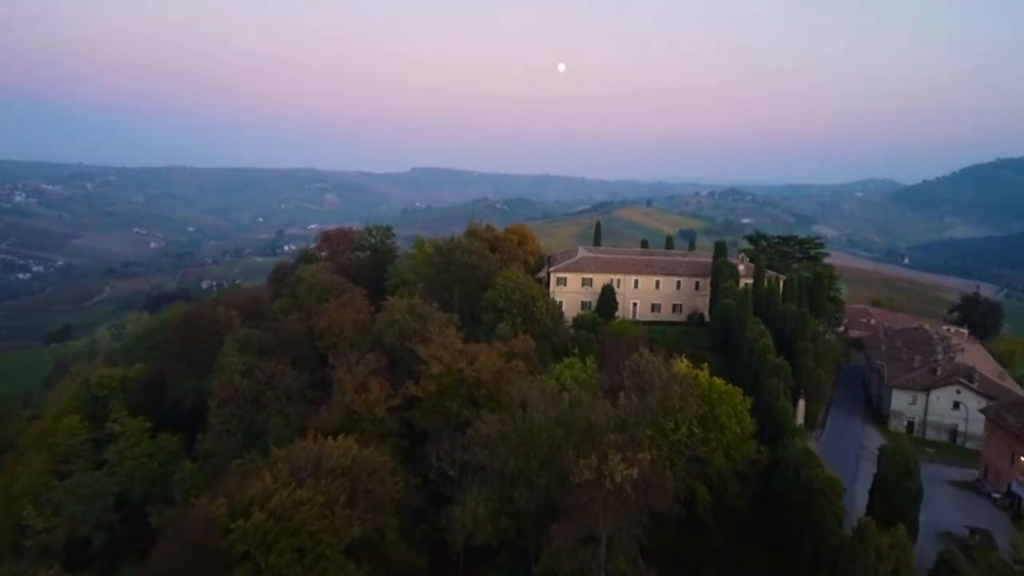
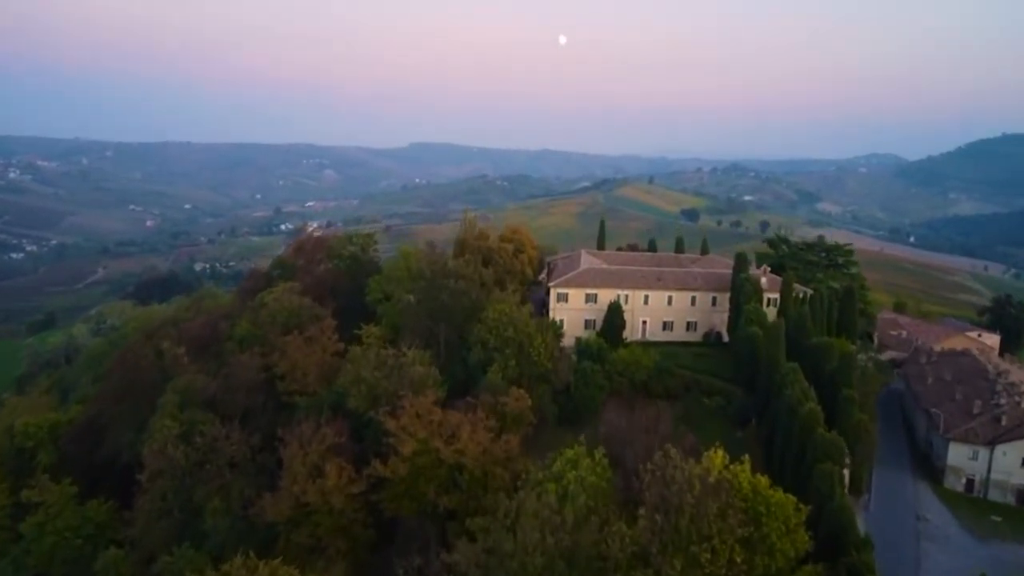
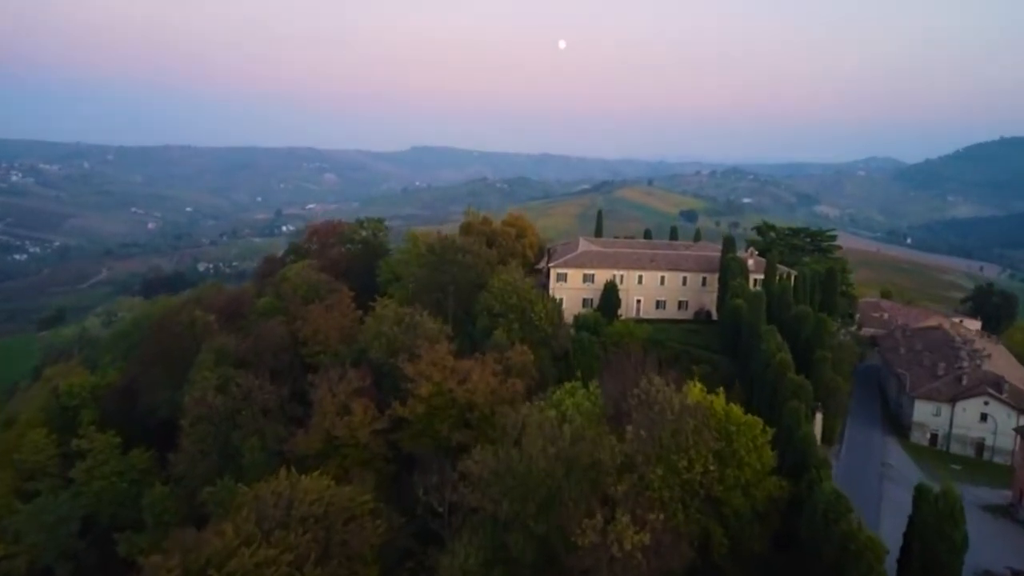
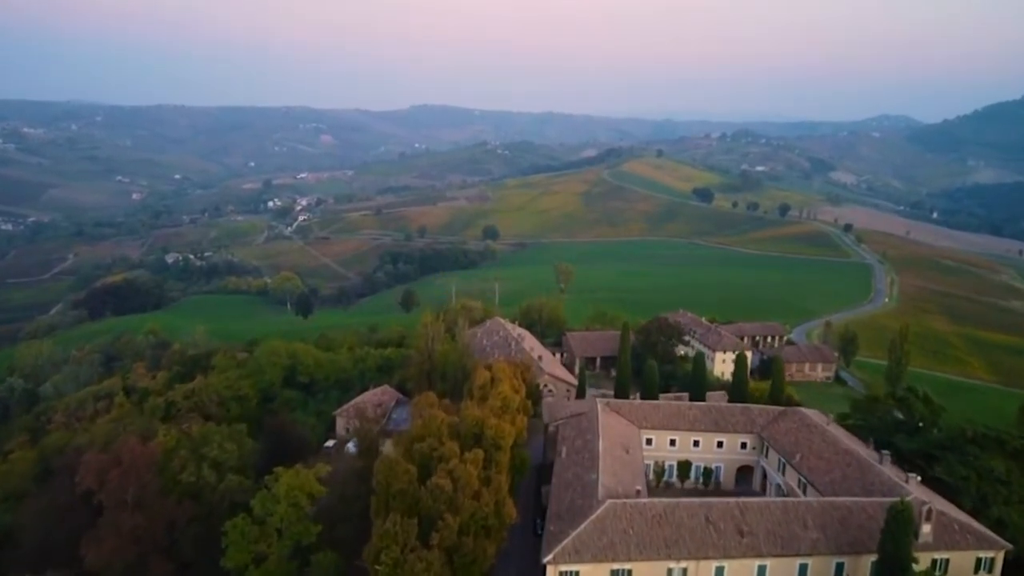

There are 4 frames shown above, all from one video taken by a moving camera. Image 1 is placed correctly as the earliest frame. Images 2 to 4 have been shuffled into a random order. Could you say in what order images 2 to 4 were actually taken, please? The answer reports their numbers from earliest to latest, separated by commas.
3, 2, 4
